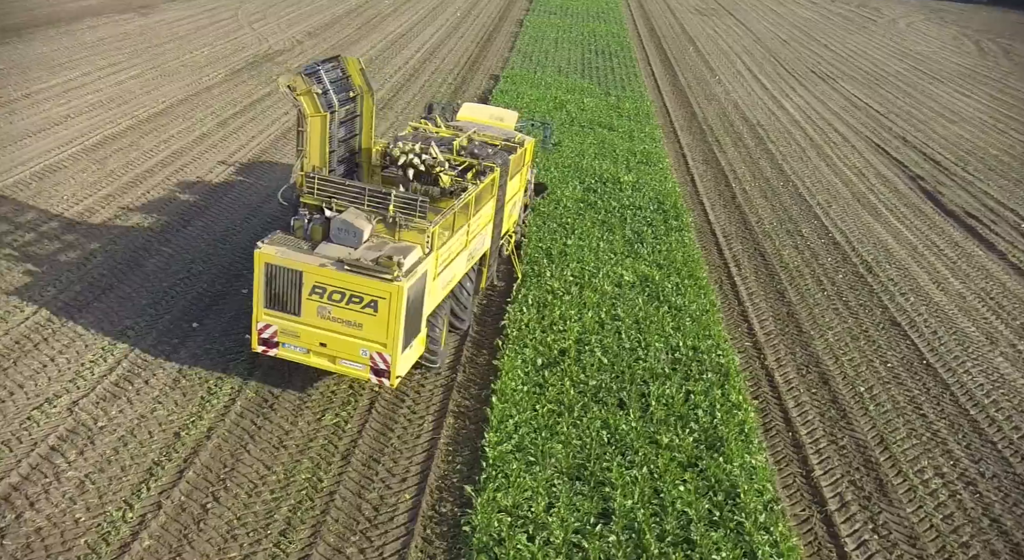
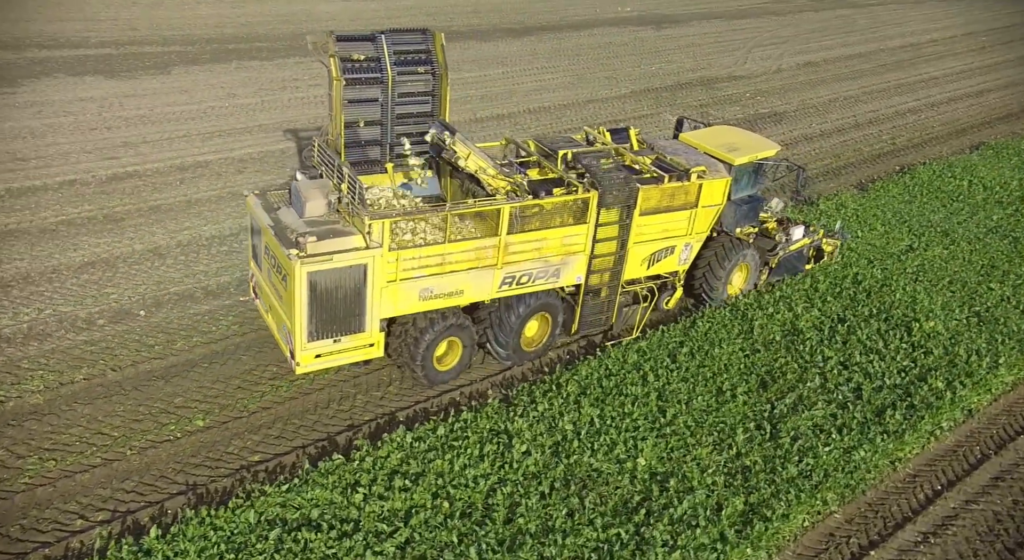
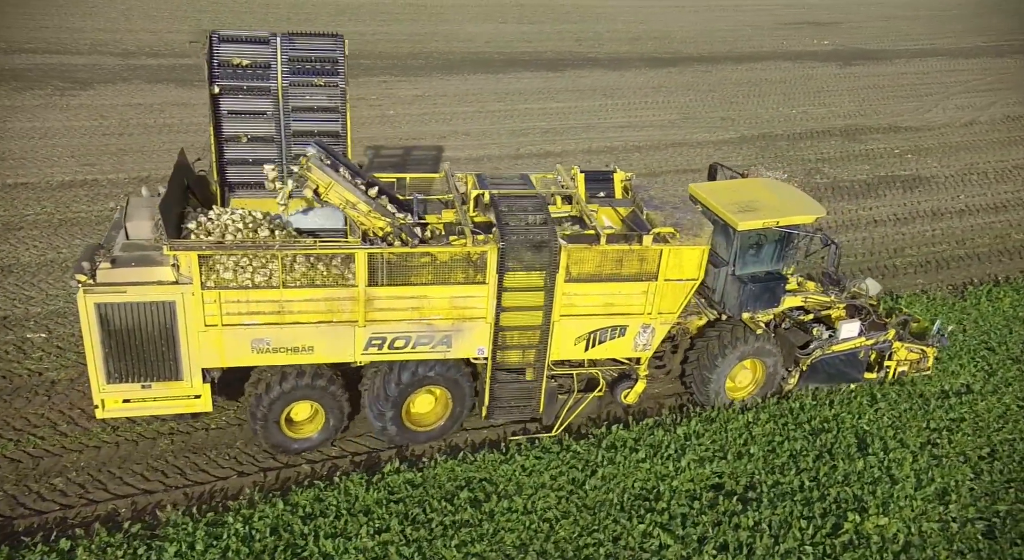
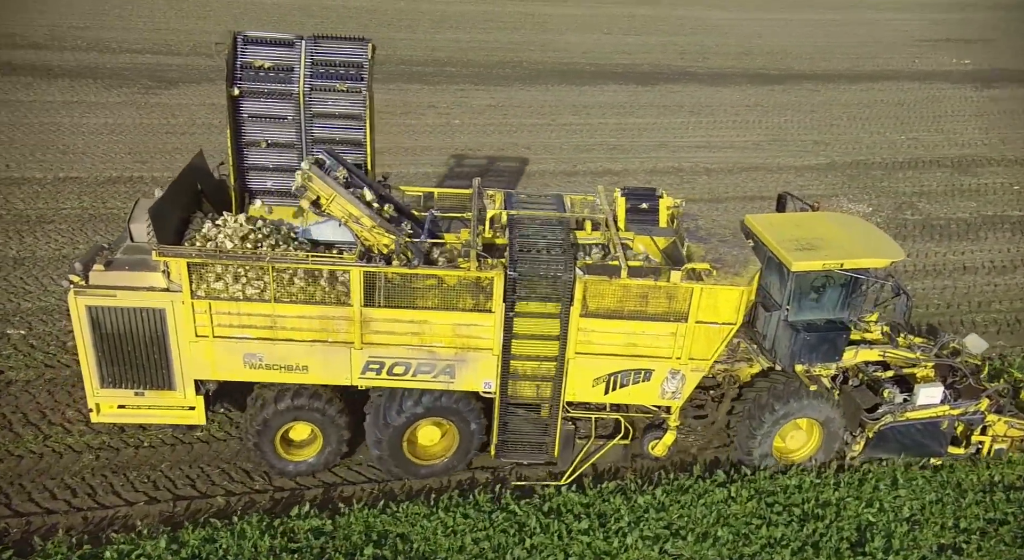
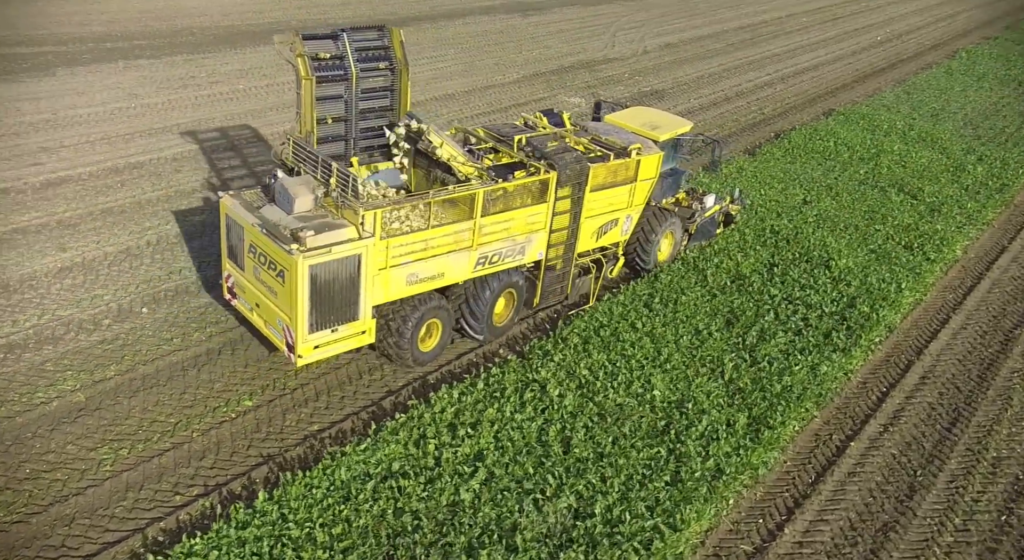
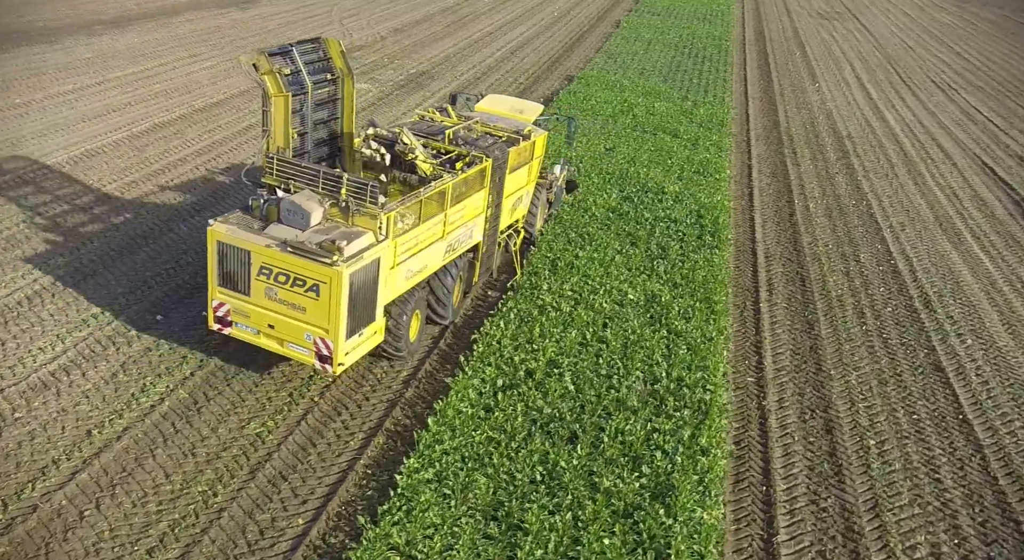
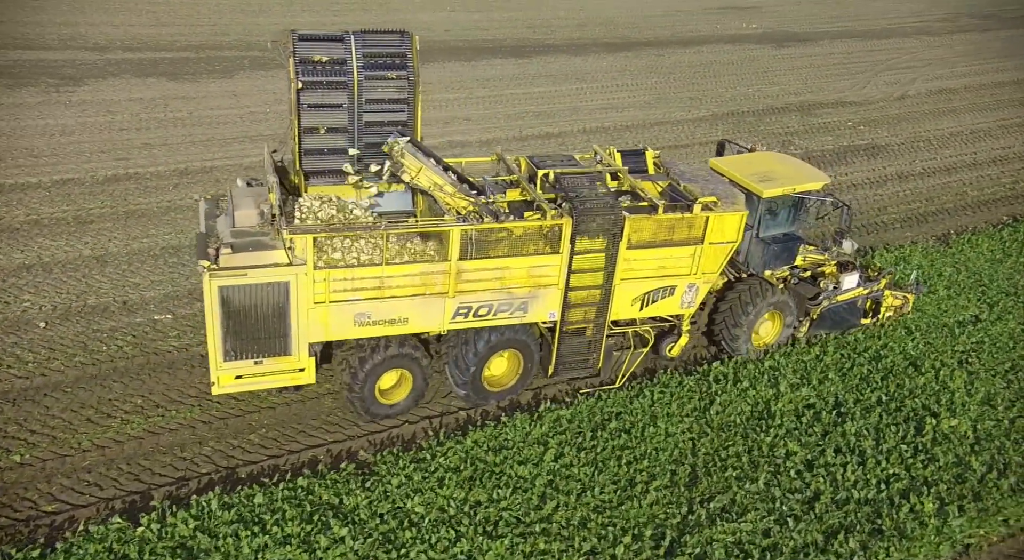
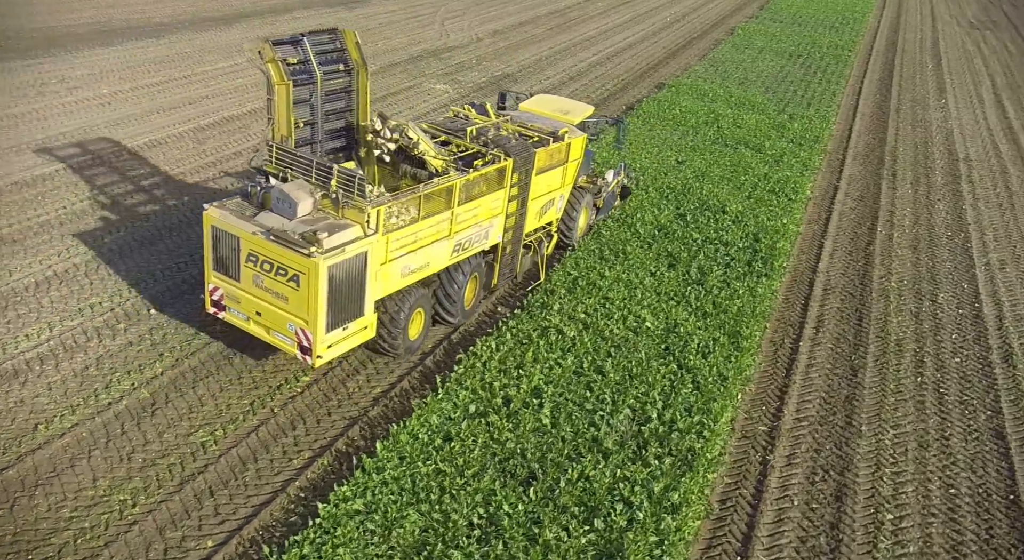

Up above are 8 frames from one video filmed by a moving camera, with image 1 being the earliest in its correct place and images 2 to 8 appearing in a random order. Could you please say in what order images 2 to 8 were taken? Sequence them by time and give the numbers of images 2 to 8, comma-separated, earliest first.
6, 8, 5, 2, 7, 3, 4
